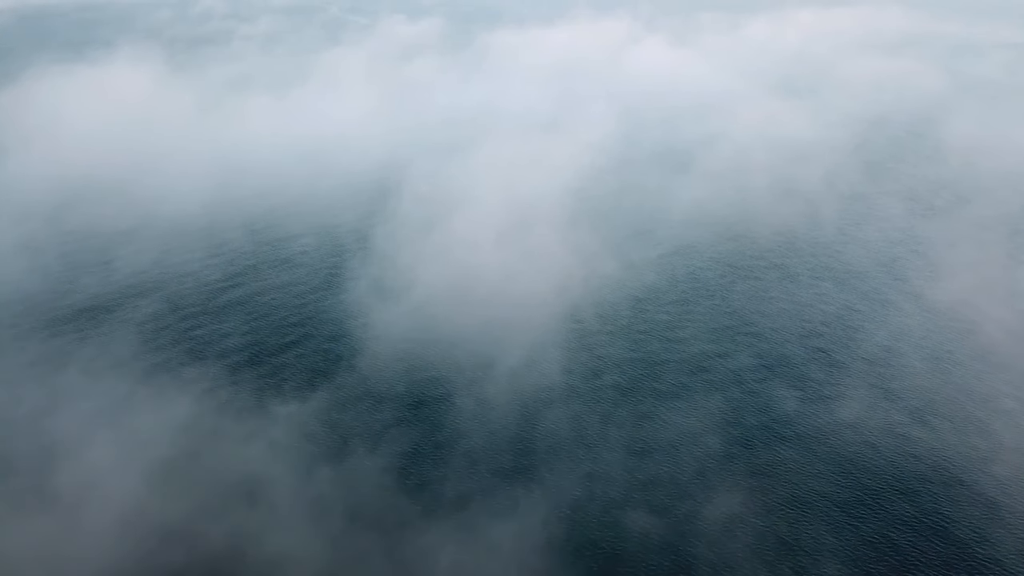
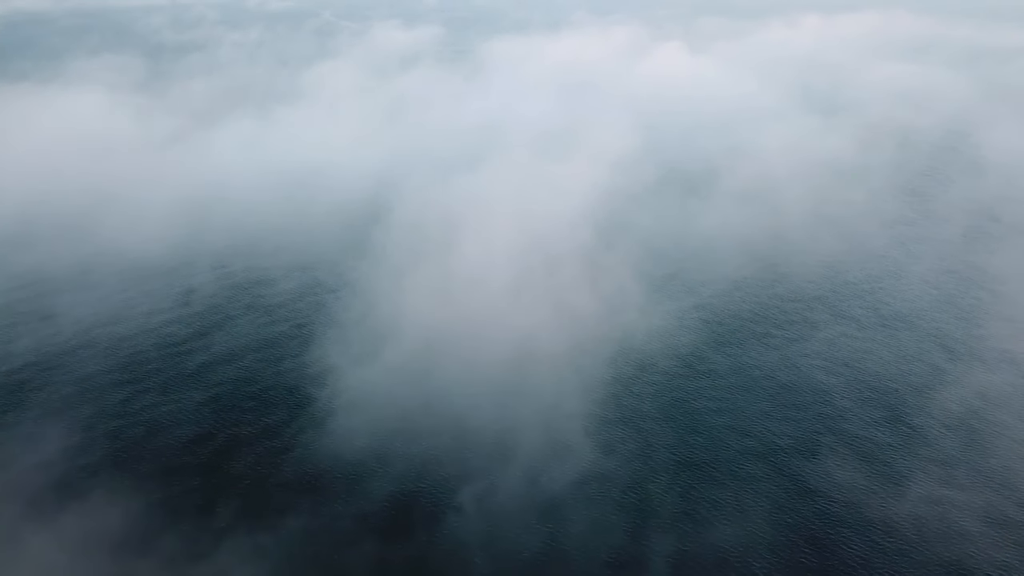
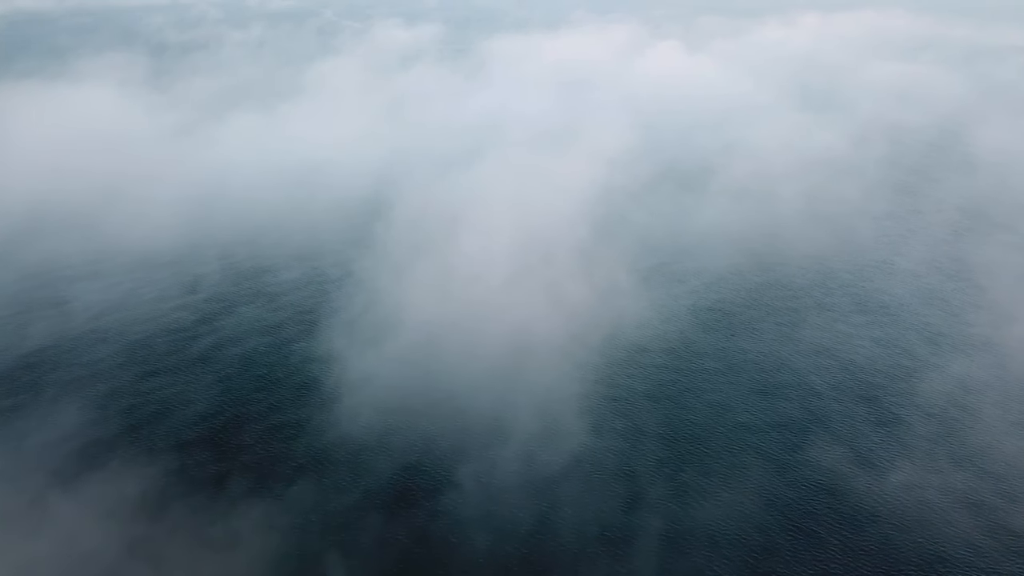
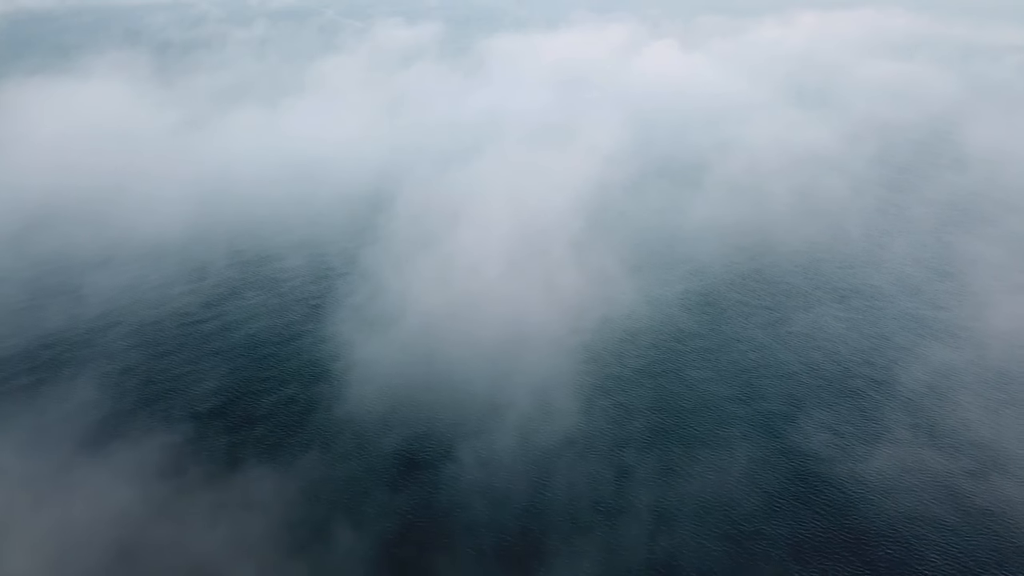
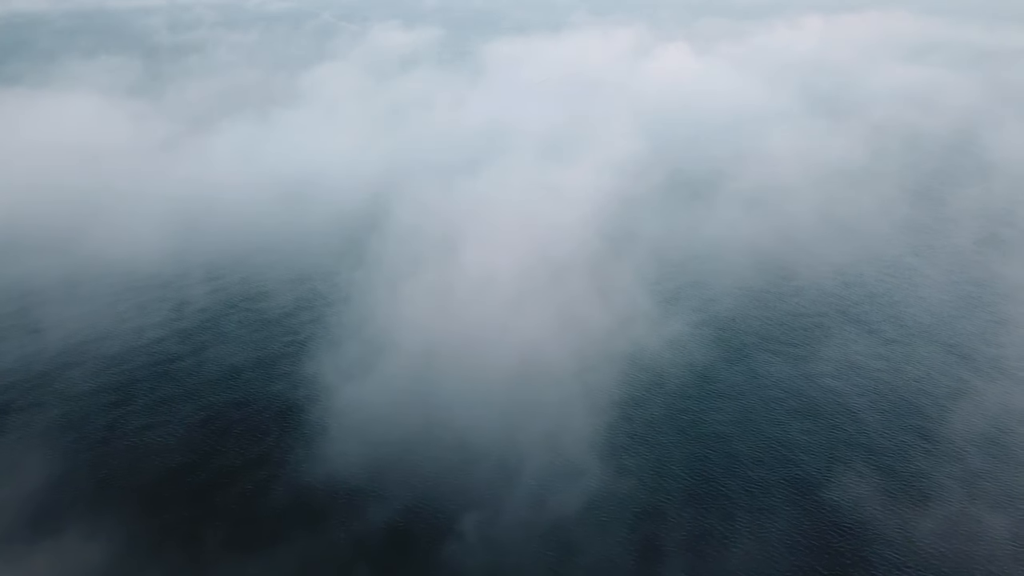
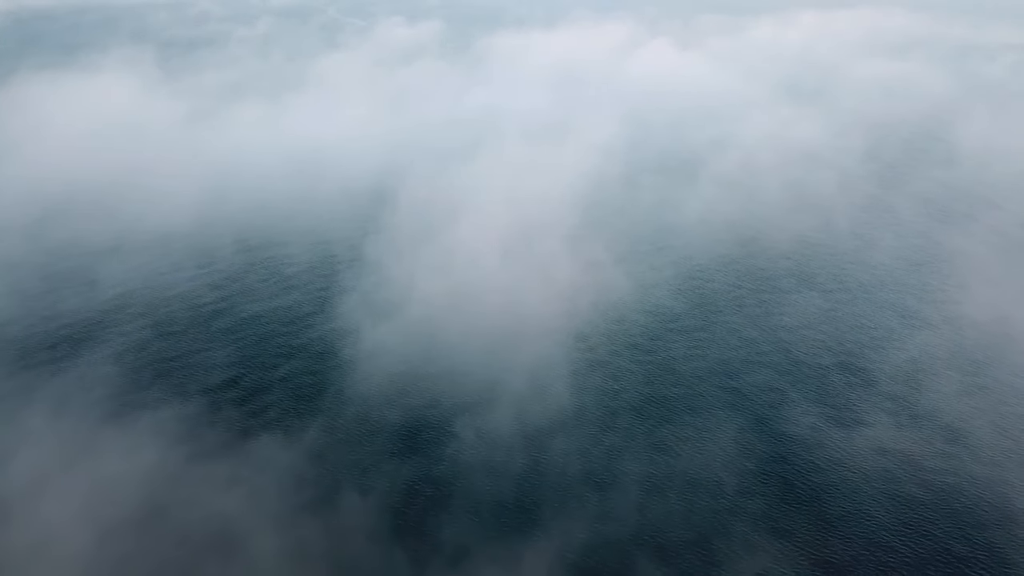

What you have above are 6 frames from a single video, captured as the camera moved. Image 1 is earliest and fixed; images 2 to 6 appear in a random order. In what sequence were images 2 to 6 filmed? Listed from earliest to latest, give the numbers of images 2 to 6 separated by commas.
6, 4, 3, 2, 5
